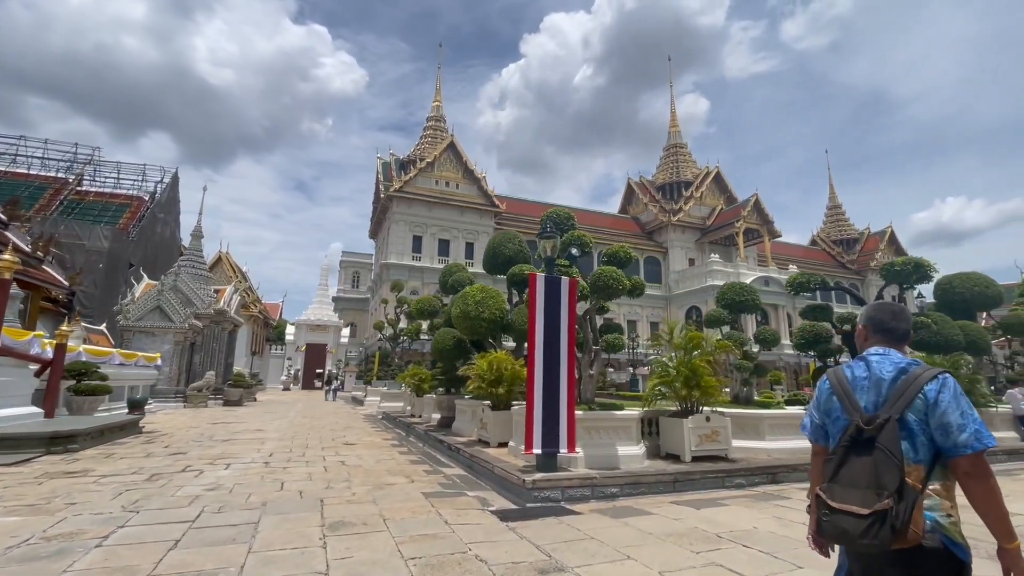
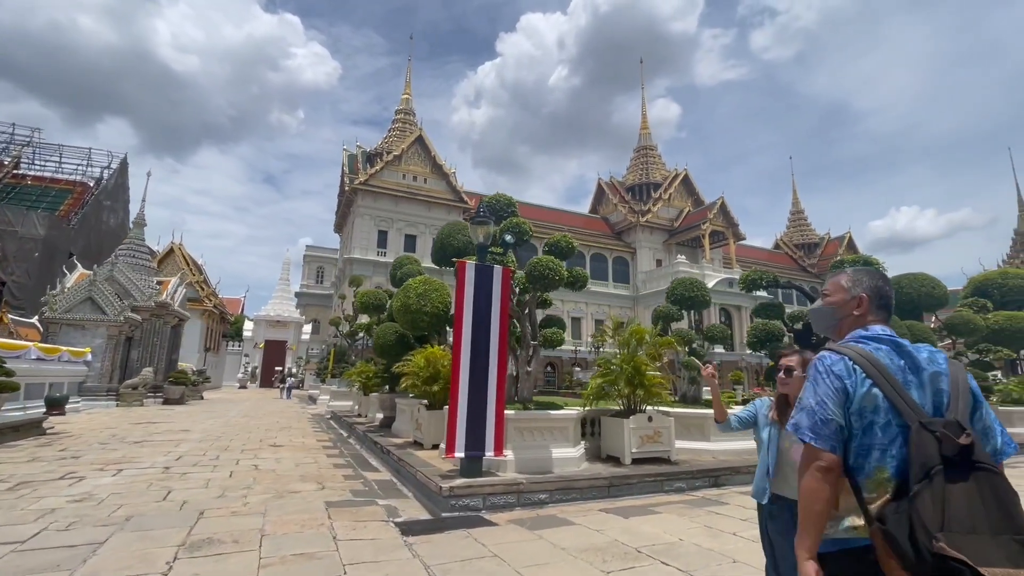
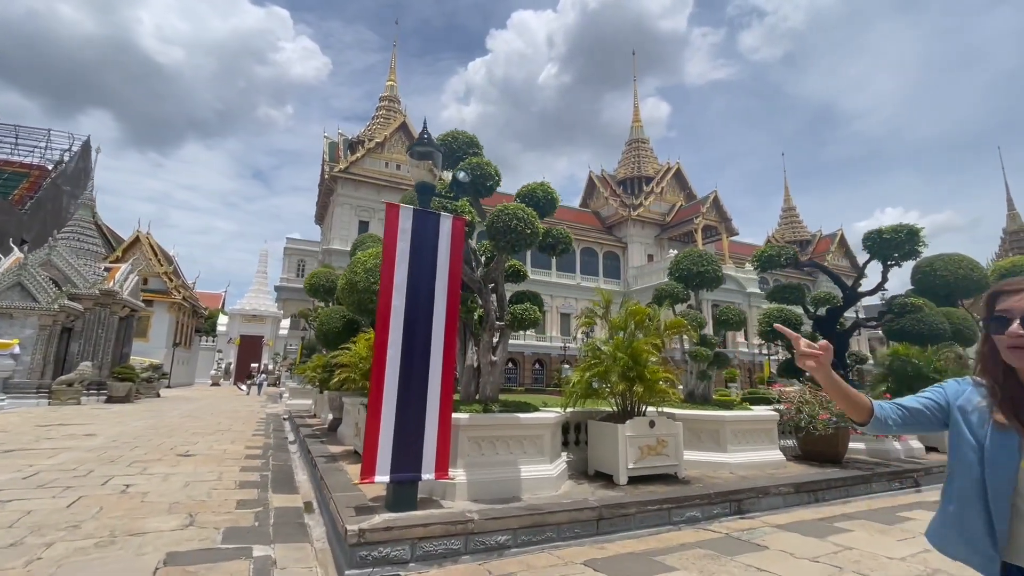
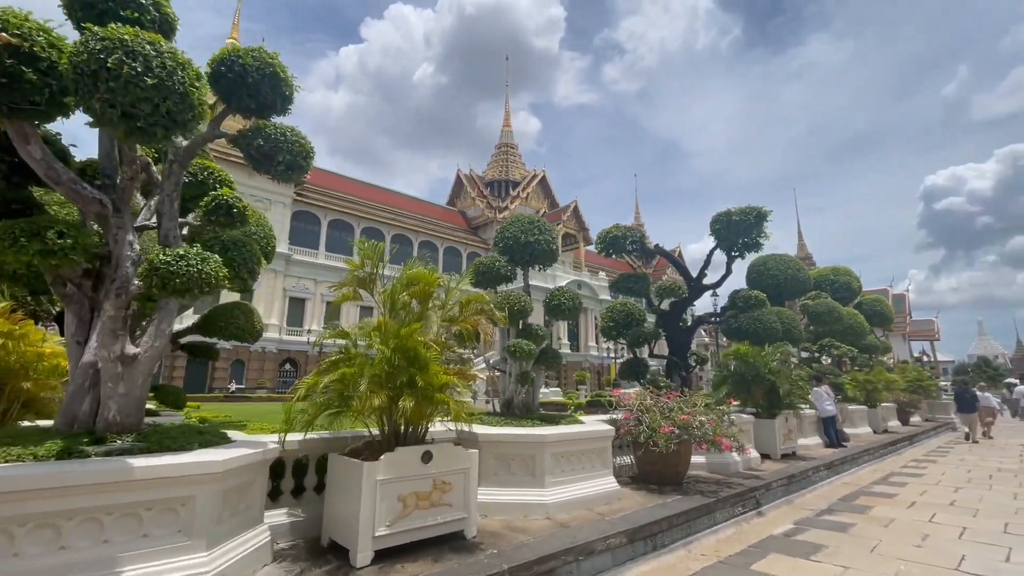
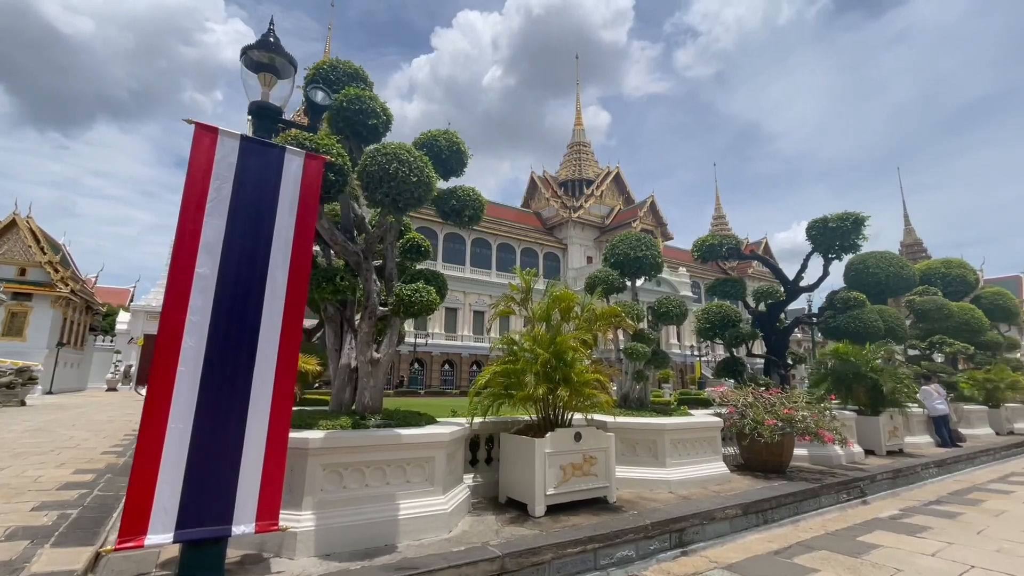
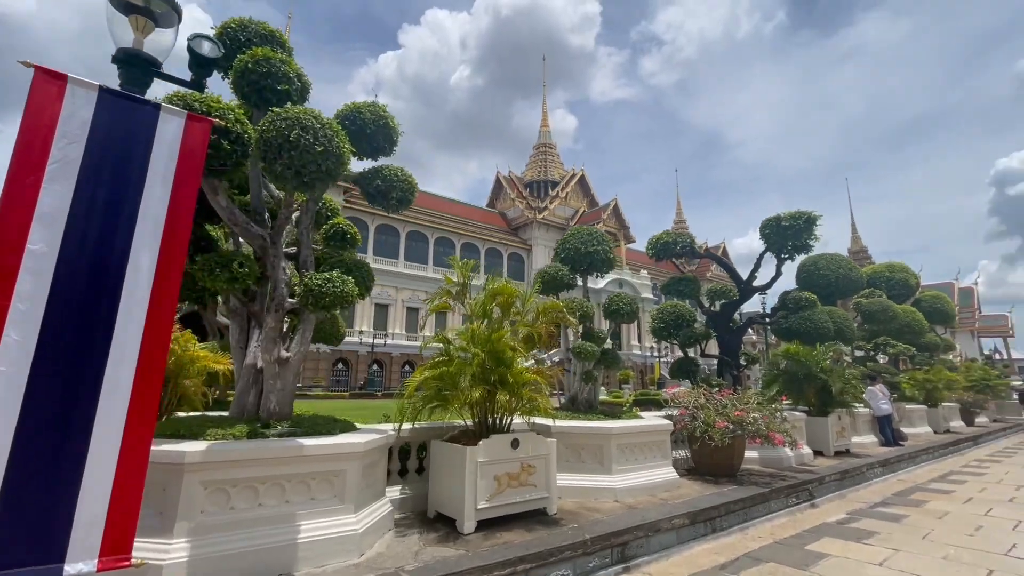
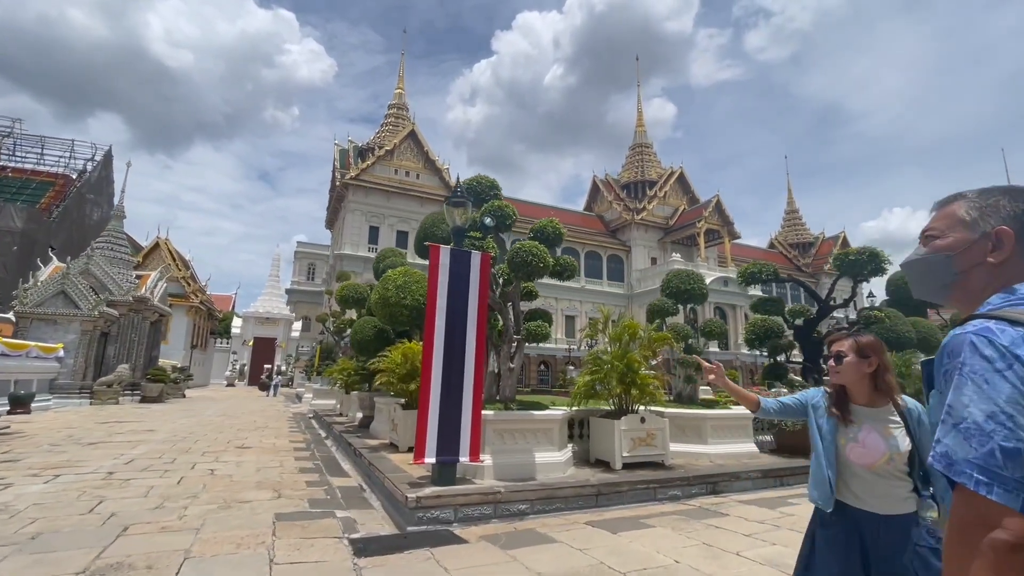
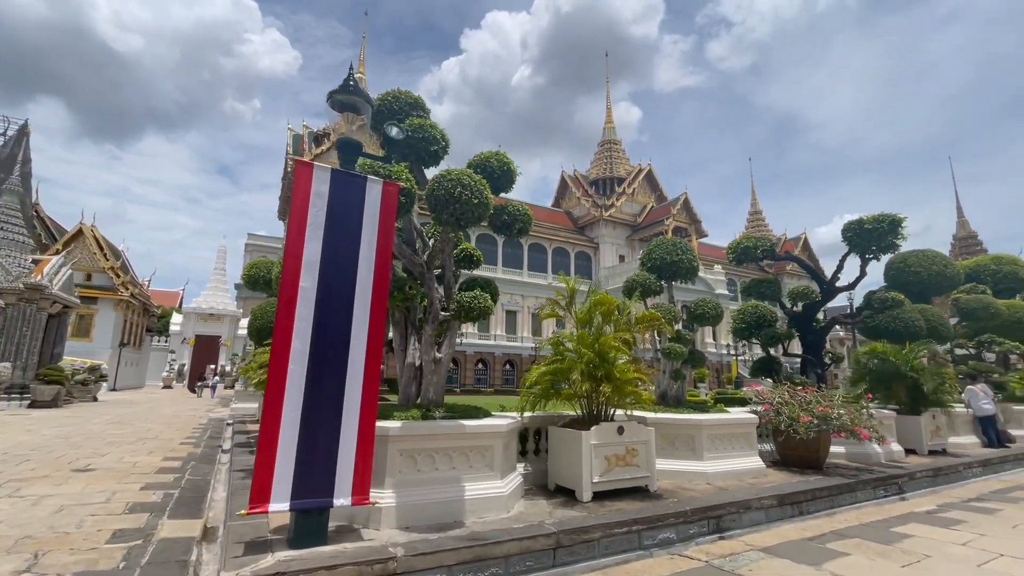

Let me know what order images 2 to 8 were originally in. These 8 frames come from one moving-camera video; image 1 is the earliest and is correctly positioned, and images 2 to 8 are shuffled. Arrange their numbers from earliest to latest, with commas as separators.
2, 7, 3, 8, 5, 6, 4
